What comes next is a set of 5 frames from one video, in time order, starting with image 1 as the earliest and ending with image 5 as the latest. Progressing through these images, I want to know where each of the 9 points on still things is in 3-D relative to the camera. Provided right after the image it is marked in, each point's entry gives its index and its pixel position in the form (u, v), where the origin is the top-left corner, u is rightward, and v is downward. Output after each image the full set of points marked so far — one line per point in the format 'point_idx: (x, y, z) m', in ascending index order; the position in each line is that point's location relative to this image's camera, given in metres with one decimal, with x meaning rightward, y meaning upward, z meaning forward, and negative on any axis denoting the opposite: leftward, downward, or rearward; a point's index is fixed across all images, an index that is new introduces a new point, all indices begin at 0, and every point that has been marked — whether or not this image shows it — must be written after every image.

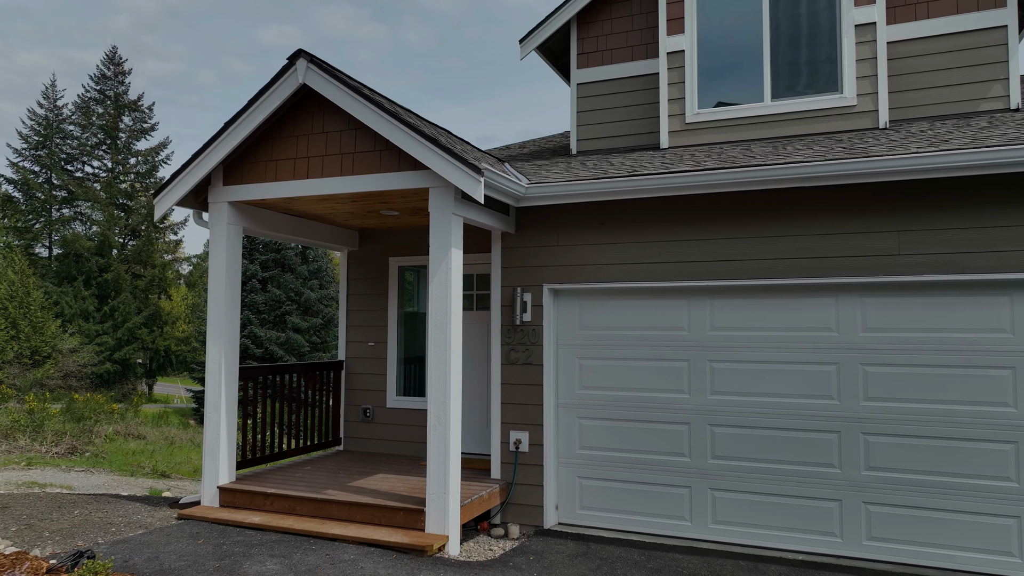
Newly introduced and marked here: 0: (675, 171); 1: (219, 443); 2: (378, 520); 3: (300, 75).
0: (+1.4, +1.0, +5.4) m
1: (-2.6, -1.4, +5.7) m
2: (-1.1, -1.9, +5.1) m
3: (-1.8, +1.8, +5.3) m
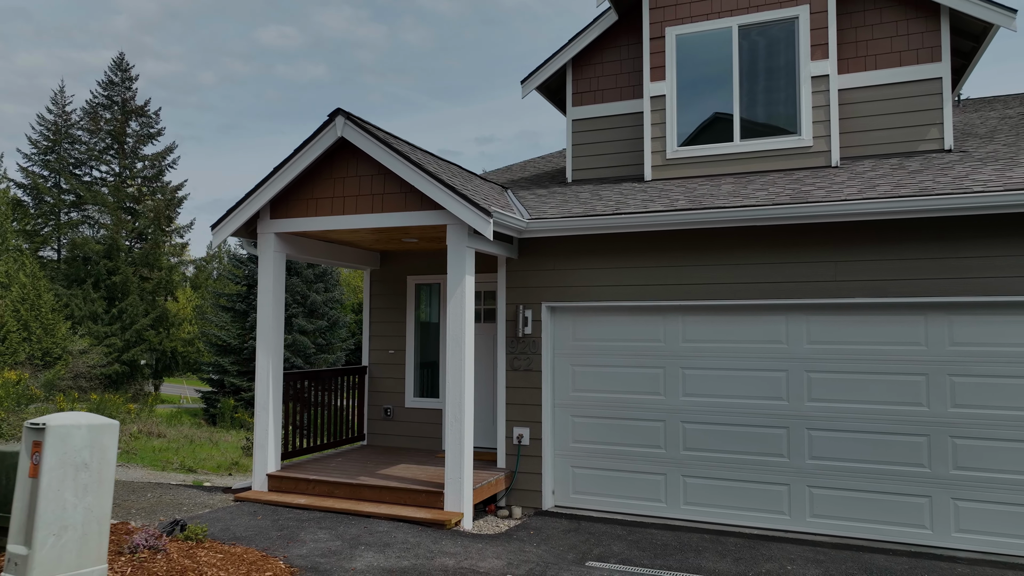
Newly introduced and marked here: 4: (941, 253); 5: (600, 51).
0: (+1.4, +0.8, +6.5) m
1: (-2.6, -1.6, +6.7) m
2: (-1.0, -2.1, +6.2) m
3: (-1.7, +1.6, +6.3) m
4: (+3.8, +0.3, +5.7) m
5: (+1.2, +3.3, +9.0) m
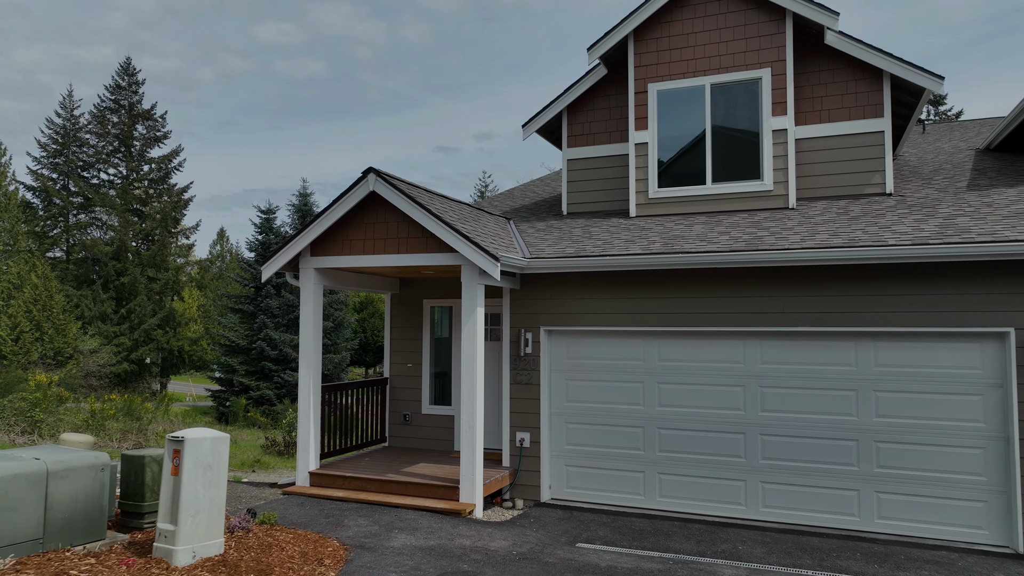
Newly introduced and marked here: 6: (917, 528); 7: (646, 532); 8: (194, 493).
0: (+1.5, +0.4, +7.7) m
1: (-2.5, -1.9, +7.9) m
2: (-1.0, -2.4, +7.4) m
3: (-1.7, +1.2, +7.5) m
4: (+3.9, 0.0, +6.9) m
5: (+1.3, +3.0, +10.2) m
6: (+4.3, -2.5, +6.7) m
7: (+1.5, -2.7, +7.0) m
8: (-2.2, -1.4, +4.5) m
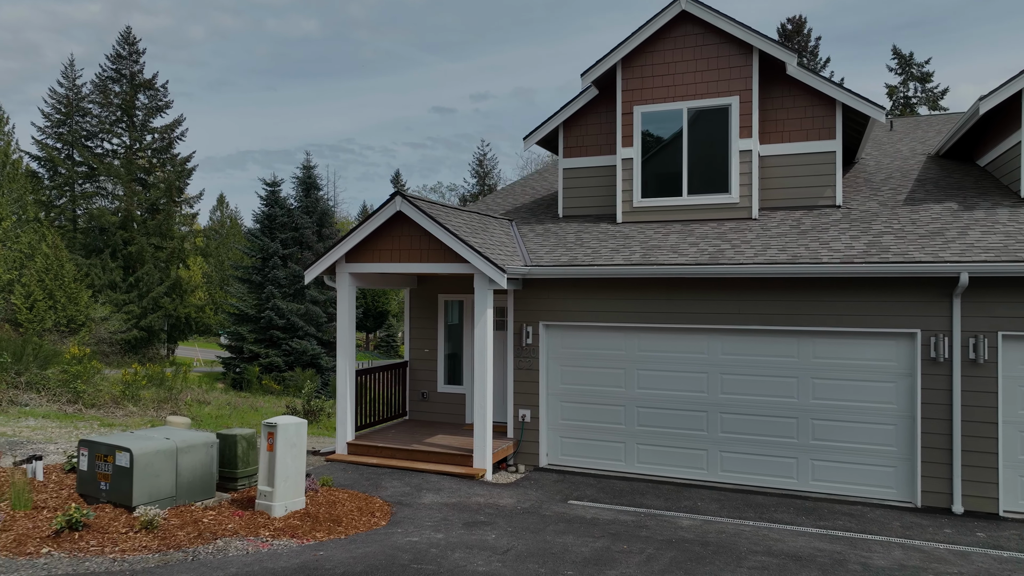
0: (+1.5, +0.4, +9.2) m
1: (-2.5, -1.9, +9.5) m
2: (-0.9, -2.4, +9.0) m
3: (-1.6, +1.2, +8.9) m
4: (+3.9, -0.1, +8.4) m
5: (+1.3, +3.1, +11.5) m
6: (+4.3, -2.6, +8.4) m
7: (+1.5, -2.8, +8.6) m
8: (-2.2, -1.7, +6.0) m
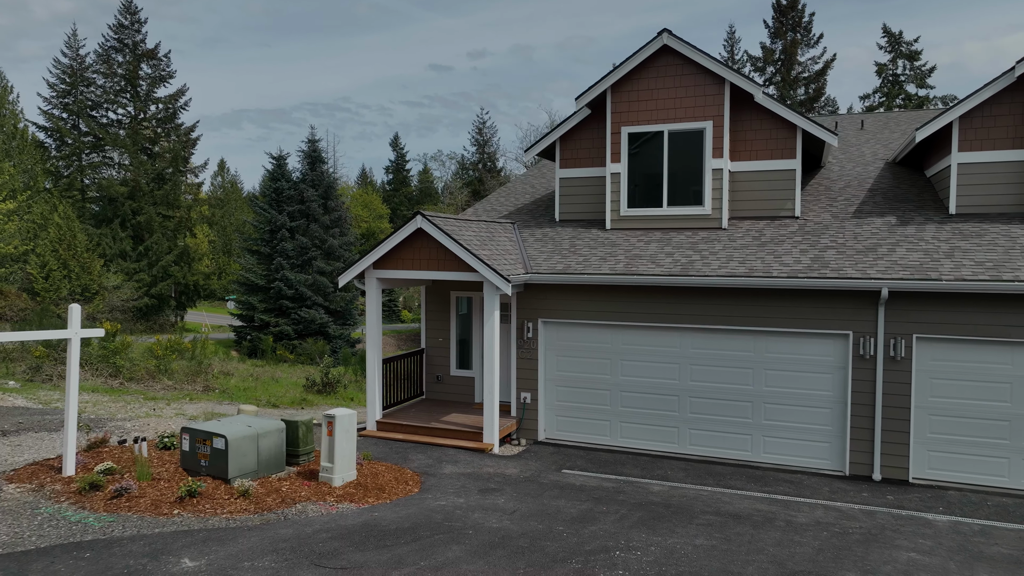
0: (+1.6, +0.3, +10.8) m
1: (-2.4, -2.0, +11.3) m
2: (-0.9, -2.5, +10.8) m
3: (-1.6, +1.1, +10.5) m
4: (+4.0, -0.3, +10.1) m
5: (+1.4, +3.2, +13.0) m
6: (+4.4, -2.8, +10.2) m
7: (+1.6, -2.9, +10.4) m
8: (-2.1, -1.9, +7.8) m
